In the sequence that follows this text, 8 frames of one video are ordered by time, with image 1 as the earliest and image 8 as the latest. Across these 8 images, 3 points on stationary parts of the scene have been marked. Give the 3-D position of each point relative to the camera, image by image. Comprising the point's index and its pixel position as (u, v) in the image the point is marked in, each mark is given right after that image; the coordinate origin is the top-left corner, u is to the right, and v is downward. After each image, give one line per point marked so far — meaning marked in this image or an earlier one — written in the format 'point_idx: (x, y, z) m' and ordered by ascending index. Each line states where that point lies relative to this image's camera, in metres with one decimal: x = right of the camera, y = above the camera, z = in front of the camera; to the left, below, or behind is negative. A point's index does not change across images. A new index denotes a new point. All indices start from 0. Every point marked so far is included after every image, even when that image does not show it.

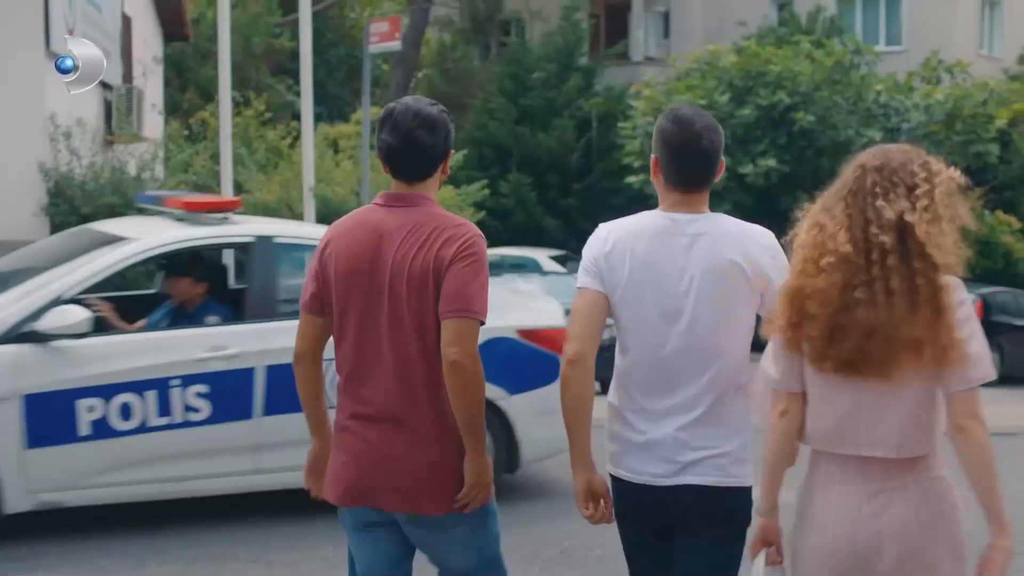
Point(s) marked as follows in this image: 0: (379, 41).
0: (-1.0, +1.9, +12.8) m
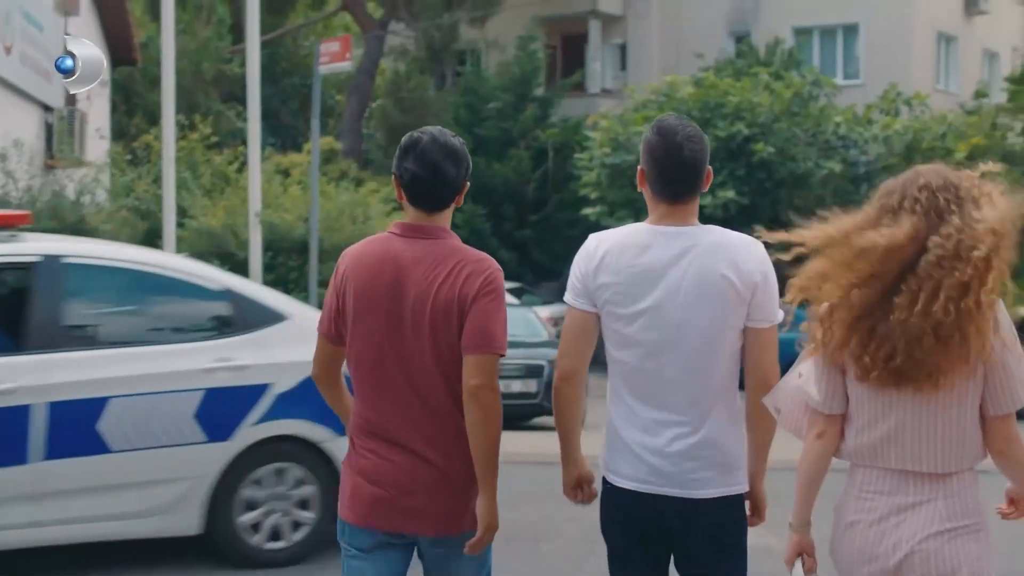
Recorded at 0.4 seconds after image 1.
0: (-1.4, +1.7, +12.4) m
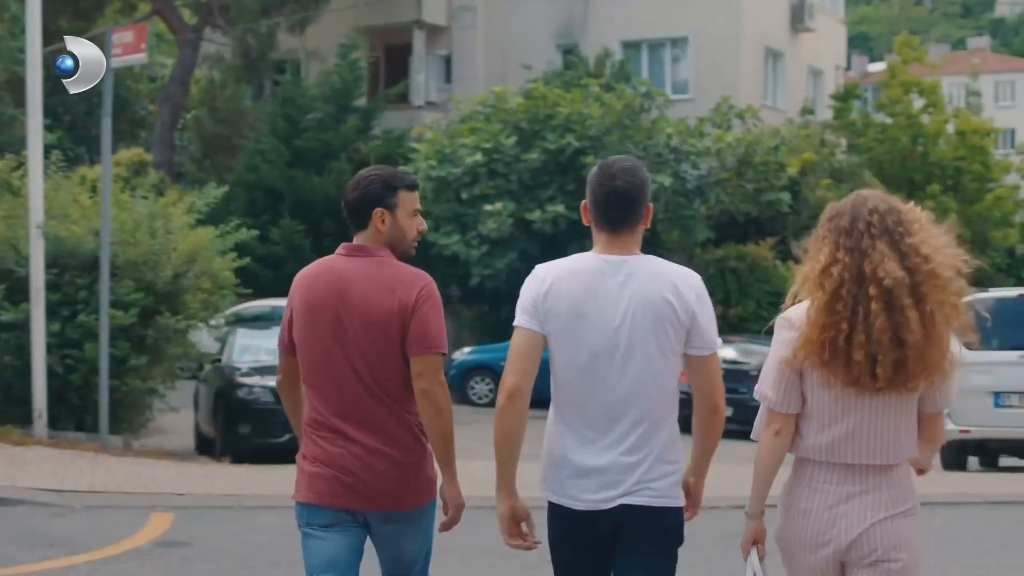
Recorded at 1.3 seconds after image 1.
0: (-2.6, +1.5, +11.2) m
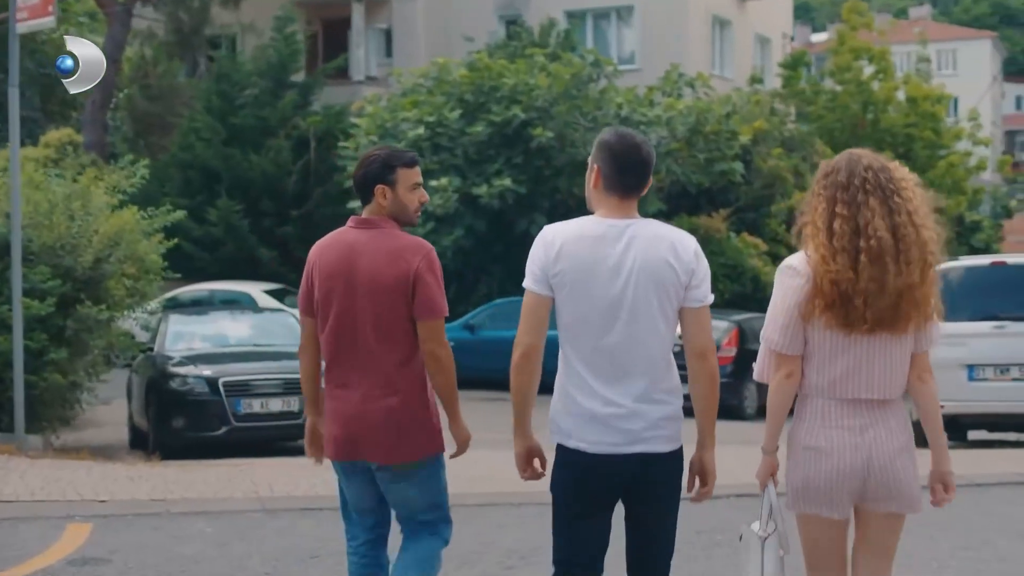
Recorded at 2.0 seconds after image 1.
0: (-2.9, +1.6, +10.4) m
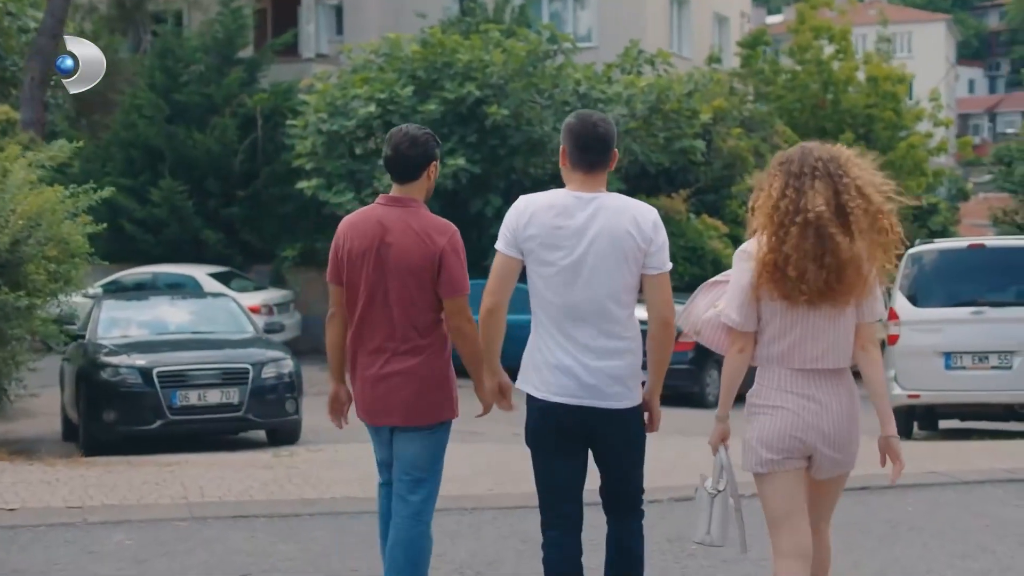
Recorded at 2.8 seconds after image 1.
0: (-3.2, +1.7, +9.7) m
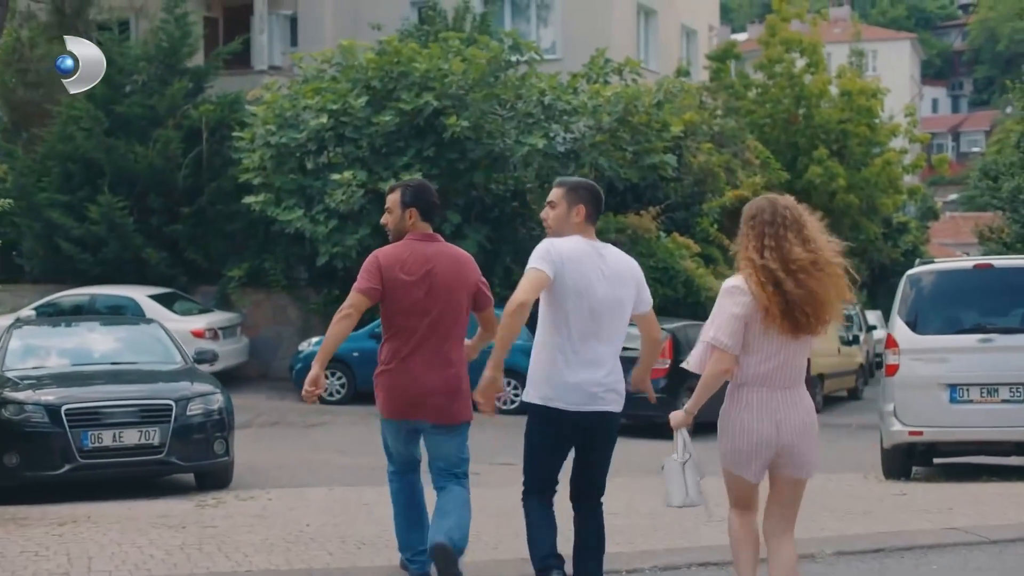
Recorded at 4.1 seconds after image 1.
0: (-3.4, +1.6, +8.5) m
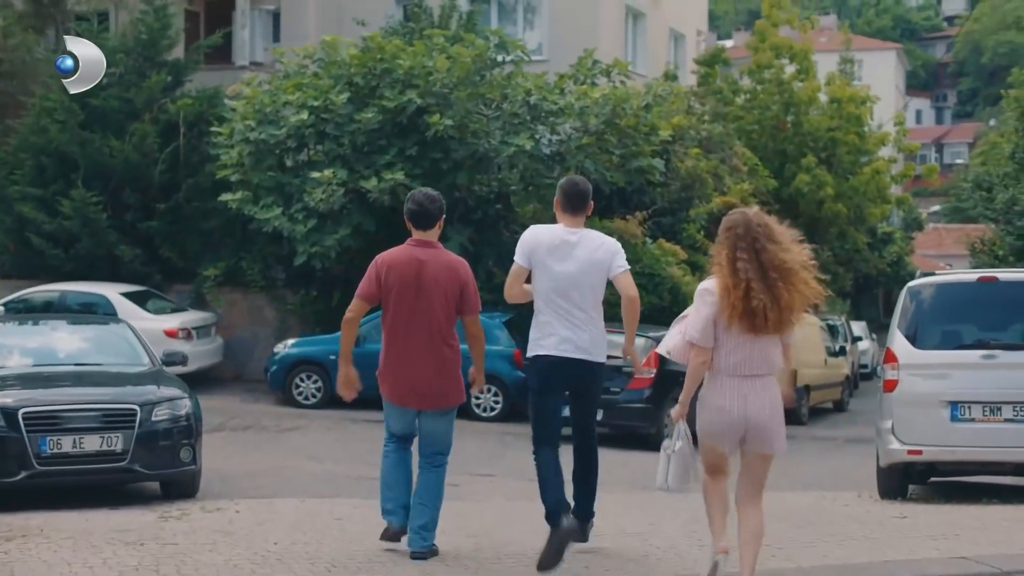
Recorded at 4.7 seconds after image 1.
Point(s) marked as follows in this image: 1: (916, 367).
0: (-3.5, +1.6, +8.0) m
1: (+2.4, -0.5, +10.0) m
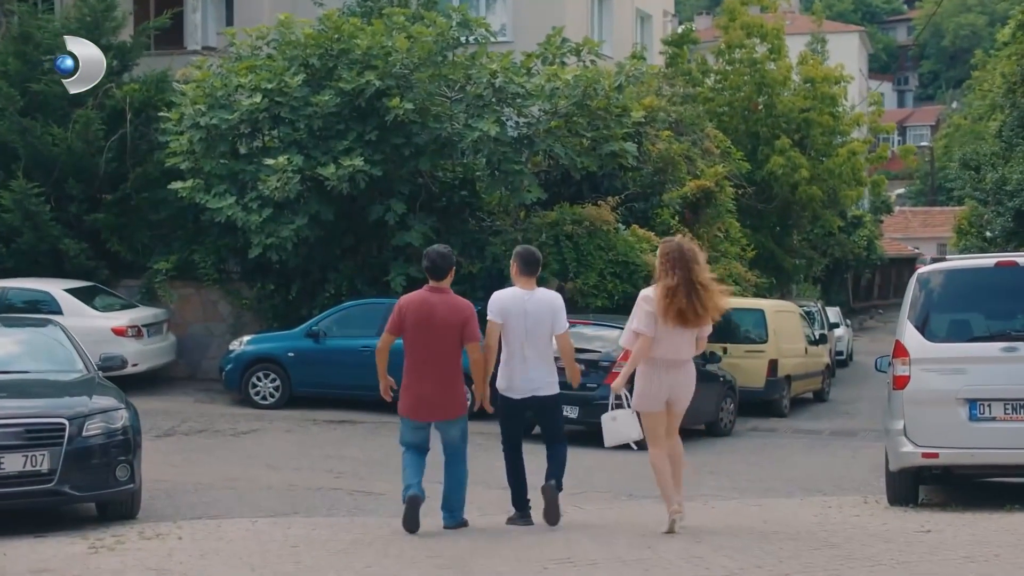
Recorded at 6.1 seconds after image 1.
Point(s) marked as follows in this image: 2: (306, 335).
0: (-3.6, +1.6, +6.9) m
1: (+2.3, -0.4, +9.1) m
2: (-2.0, -0.5, +16.5) m
